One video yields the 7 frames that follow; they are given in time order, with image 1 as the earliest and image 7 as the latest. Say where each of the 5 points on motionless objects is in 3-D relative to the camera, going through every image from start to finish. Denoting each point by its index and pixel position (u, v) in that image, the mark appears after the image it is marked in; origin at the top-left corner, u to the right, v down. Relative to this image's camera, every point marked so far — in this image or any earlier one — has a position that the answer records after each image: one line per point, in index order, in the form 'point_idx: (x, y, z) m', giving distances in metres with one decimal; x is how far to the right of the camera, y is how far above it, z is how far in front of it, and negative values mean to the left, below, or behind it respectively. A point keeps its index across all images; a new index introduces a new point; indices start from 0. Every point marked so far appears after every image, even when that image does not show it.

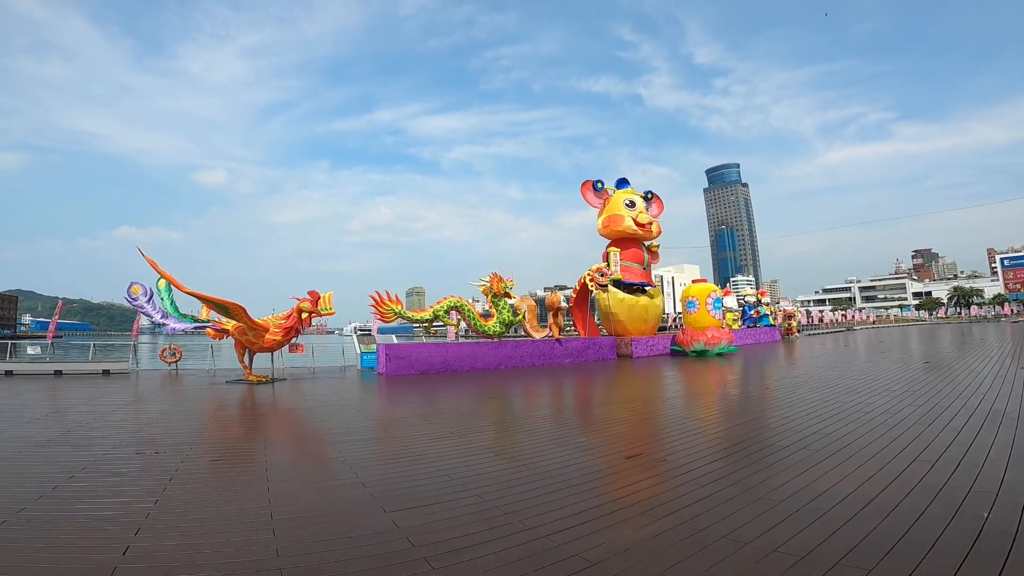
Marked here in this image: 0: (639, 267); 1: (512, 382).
0: (+2.7, +0.5, +10.9) m
1: (-0.1, -1.4, +7.6) m
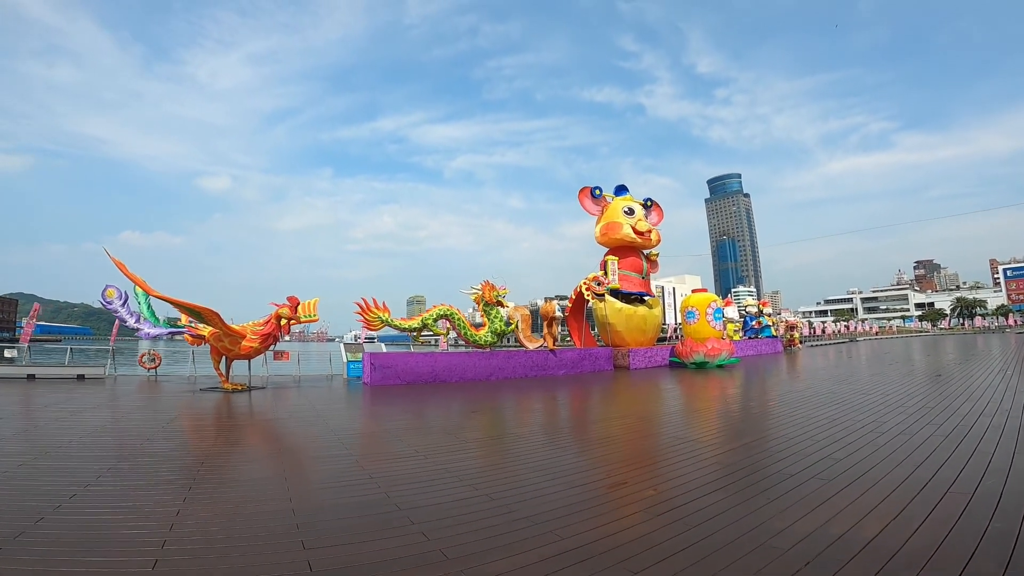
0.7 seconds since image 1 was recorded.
0: (+2.6, +0.3, +10.7) m
1: (-0.2, -1.5, +7.3) m
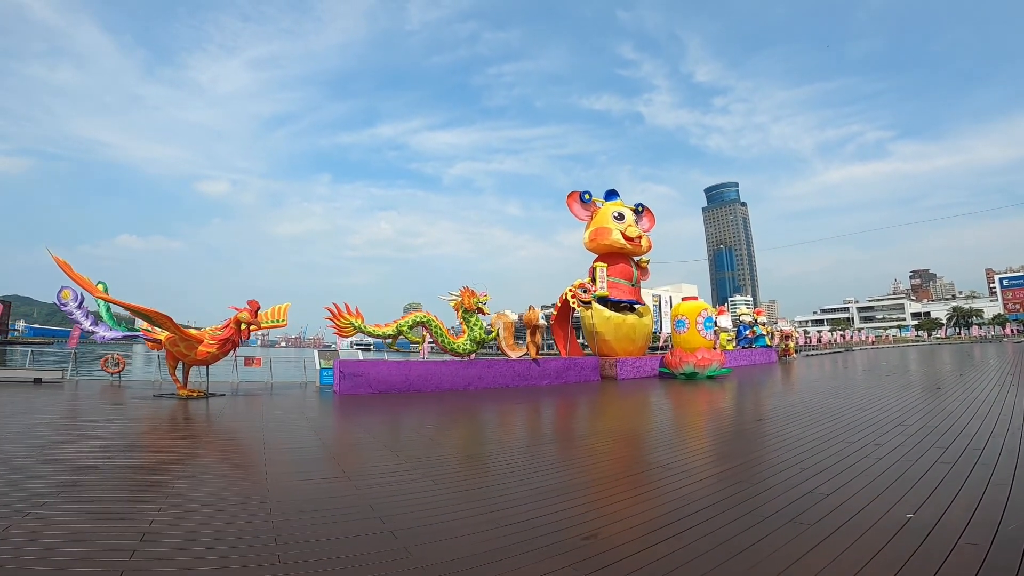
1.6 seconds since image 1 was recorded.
0: (+2.3, +0.1, +10.4) m
1: (-0.4, -1.6, +7.0) m
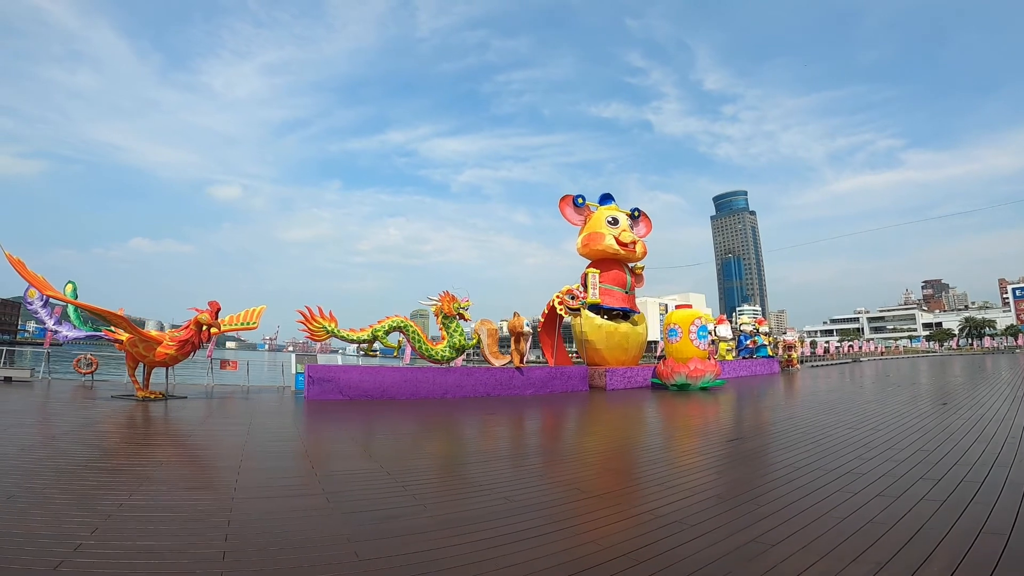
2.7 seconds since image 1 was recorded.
0: (+2.2, 0.0, +10.1) m
1: (-0.7, -1.7, +6.8) m
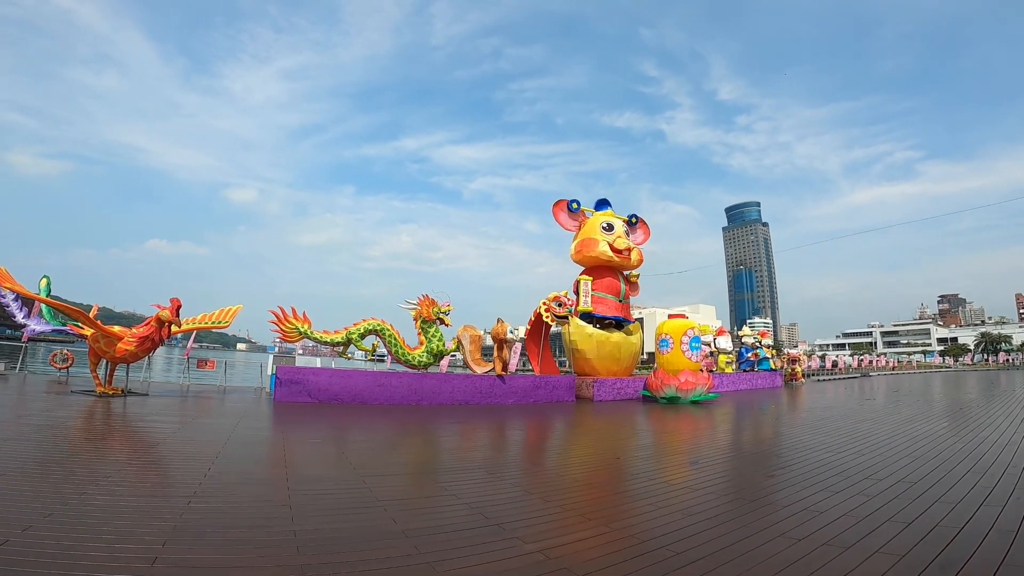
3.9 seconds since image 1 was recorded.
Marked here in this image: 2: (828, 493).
0: (+2.0, -0.2, +9.9) m
1: (-0.9, -1.7, +6.5) m
2: (+2.8, -1.8, +4.4) m
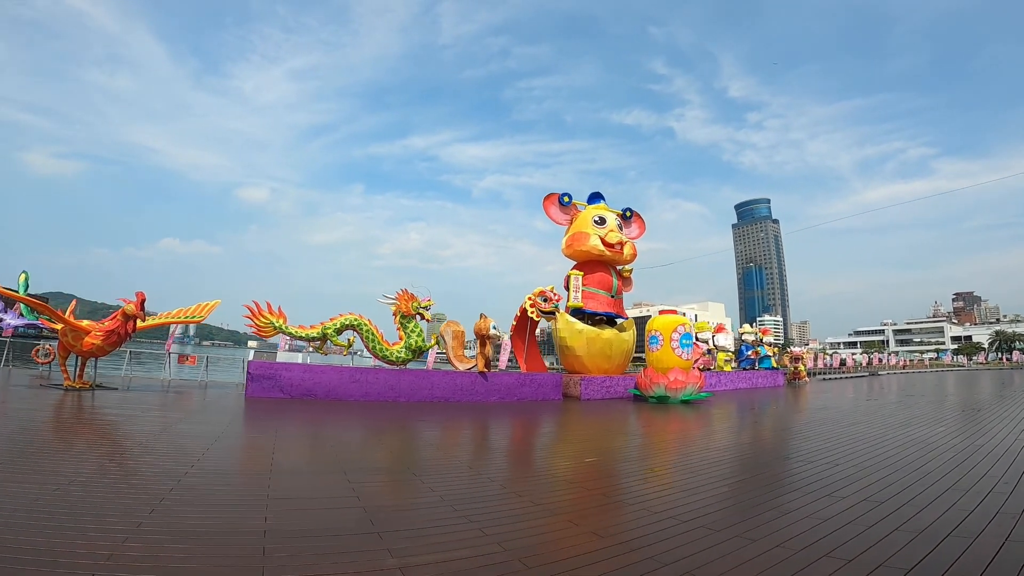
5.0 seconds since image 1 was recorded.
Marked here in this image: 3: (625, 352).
0: (+1.9, -0.1, +9.7) m
1: (-1.1, -1.7, +6.4) m
2: (+2.6, -1.8, +4.1) m
3: (+2.3, -1.3, +9.9) m
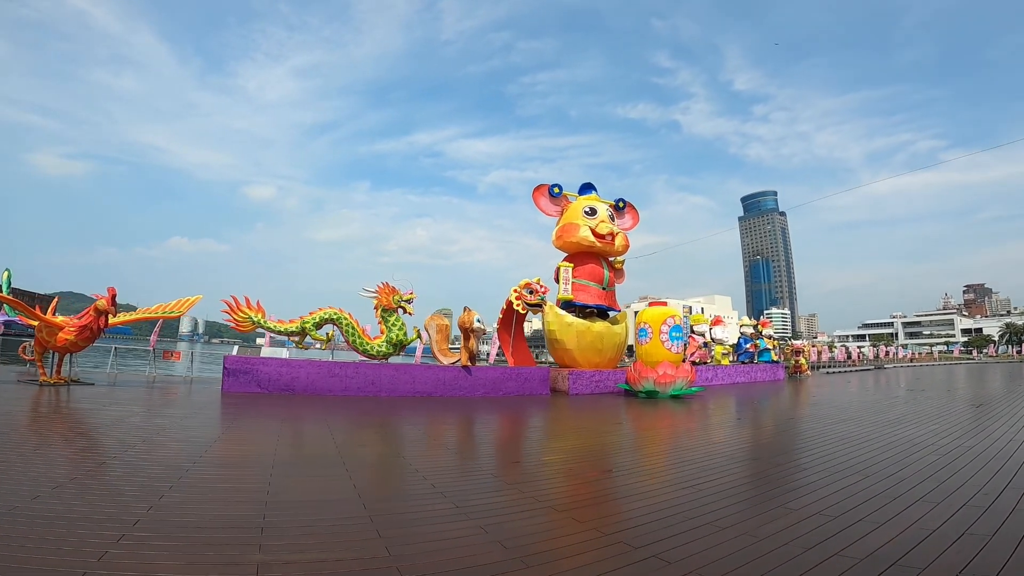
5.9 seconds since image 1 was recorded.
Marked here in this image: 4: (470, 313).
0: (+1.7, 0.0, +9.5) m
1: (-1.3, -1.6, +6.3) m
2: (+2.4, -1.7, +4.0) m
3: (+2.2, -1.1, +9.7) m
4: (-0.4, -0.4, +8.0) m
